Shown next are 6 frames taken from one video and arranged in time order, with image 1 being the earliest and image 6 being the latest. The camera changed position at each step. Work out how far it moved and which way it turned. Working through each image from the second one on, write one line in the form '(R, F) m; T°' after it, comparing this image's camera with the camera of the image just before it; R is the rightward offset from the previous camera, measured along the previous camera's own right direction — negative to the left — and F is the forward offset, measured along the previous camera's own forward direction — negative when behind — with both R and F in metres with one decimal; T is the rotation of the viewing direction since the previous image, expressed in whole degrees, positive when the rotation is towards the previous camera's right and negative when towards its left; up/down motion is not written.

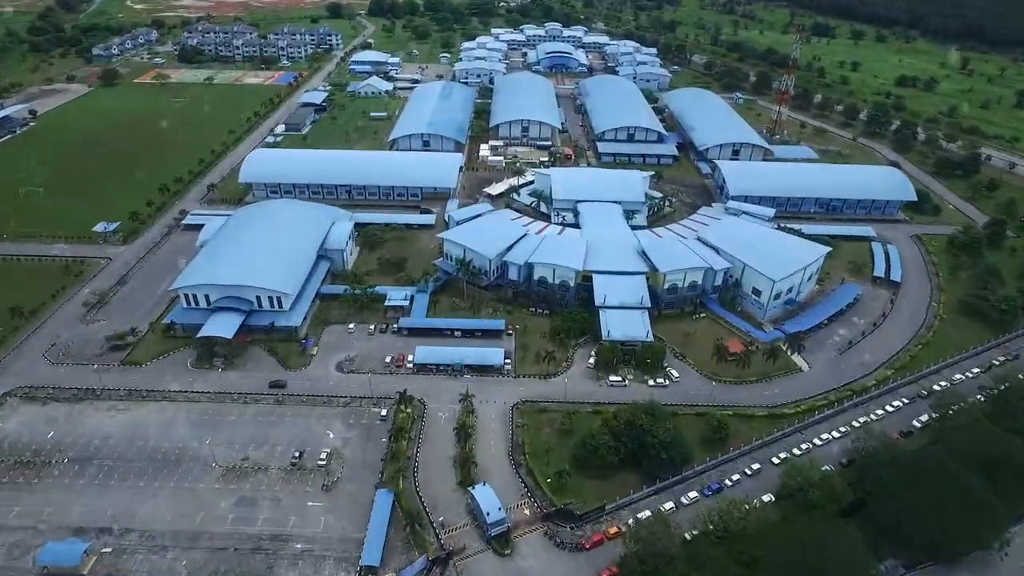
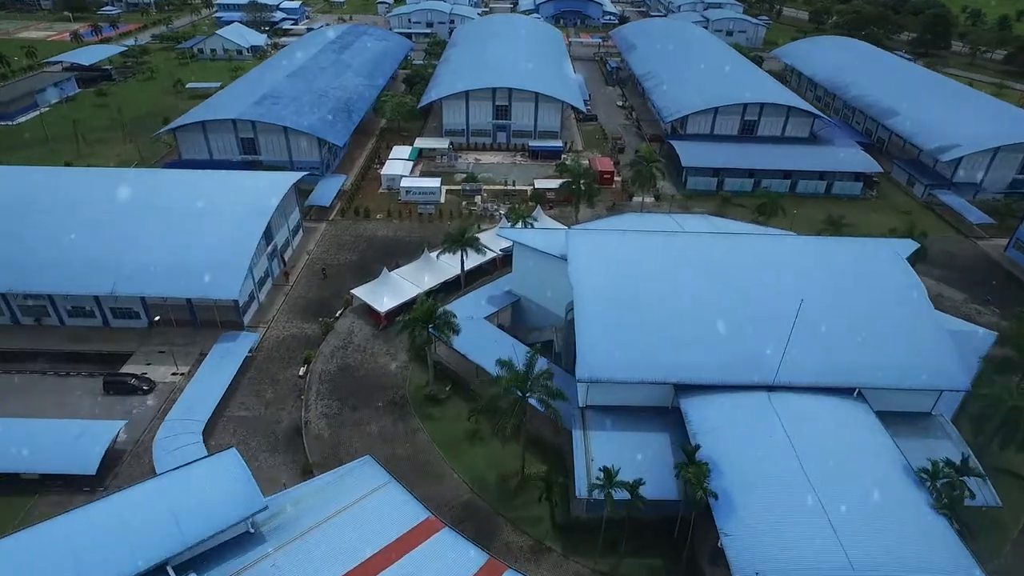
(+3.9, +75.0) m; 0°
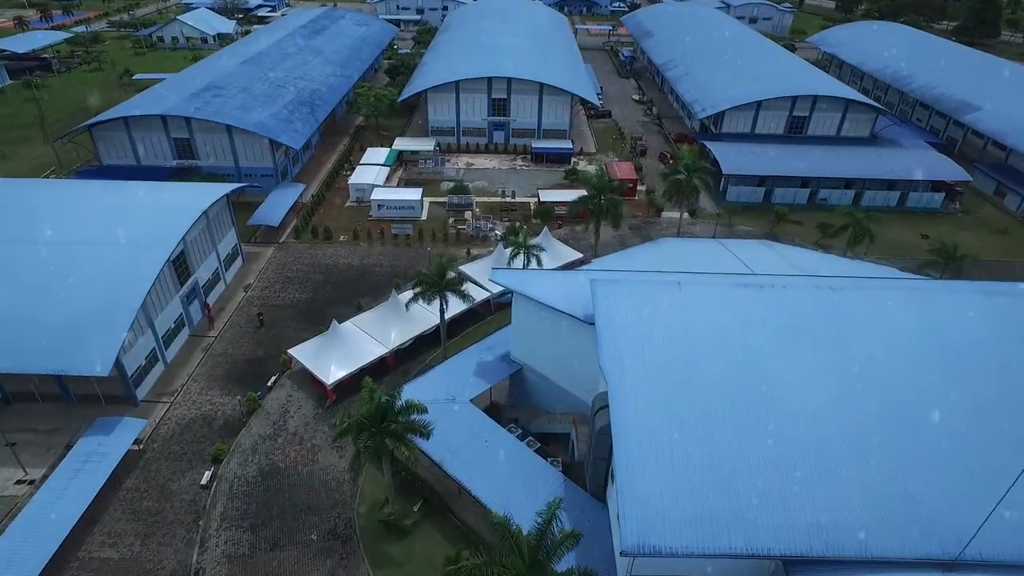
(+0.1, +9.7) m; 0°
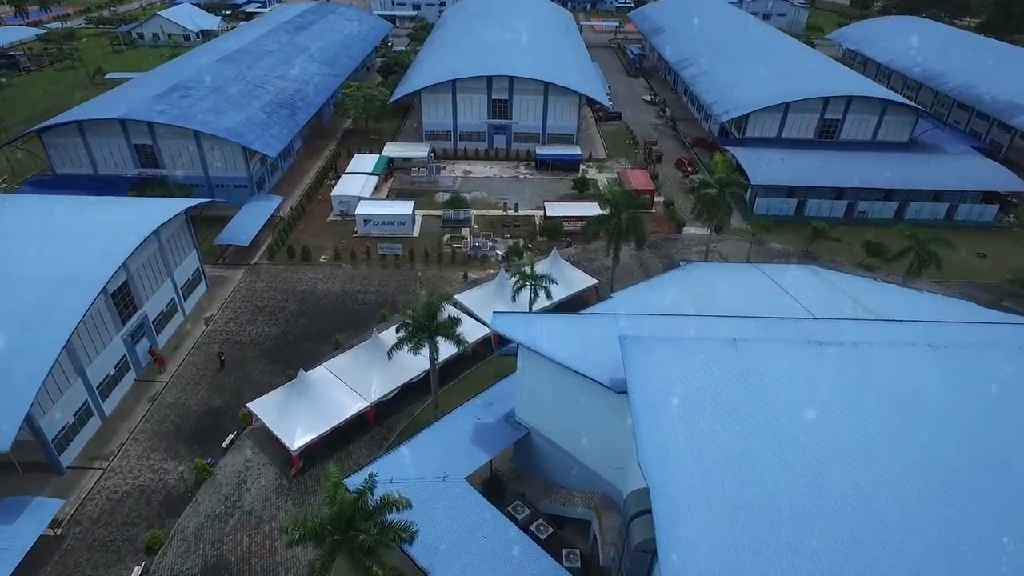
(-0.1, +4.3) m; 0°
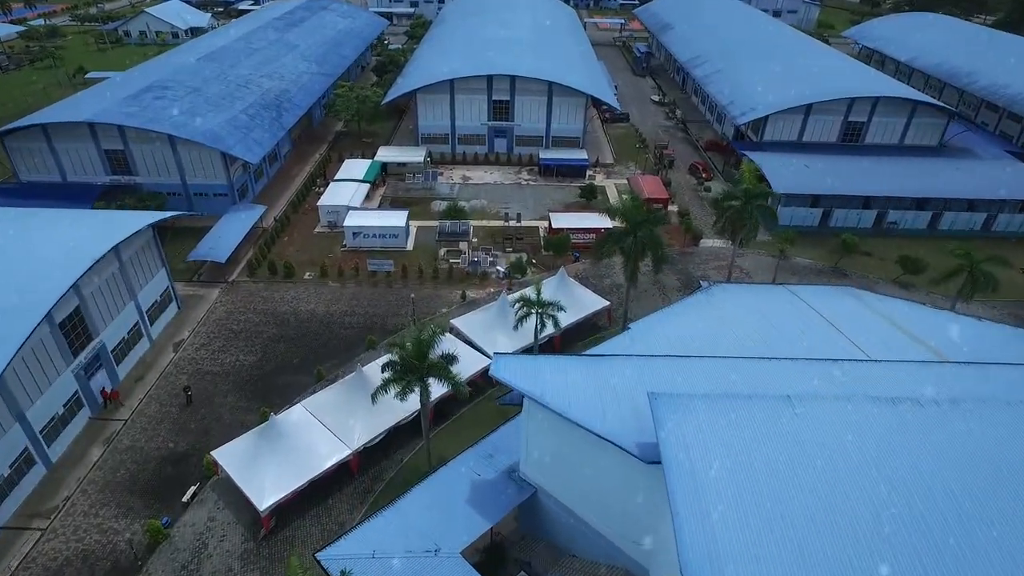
(-0.1, +2.8) m; 0°
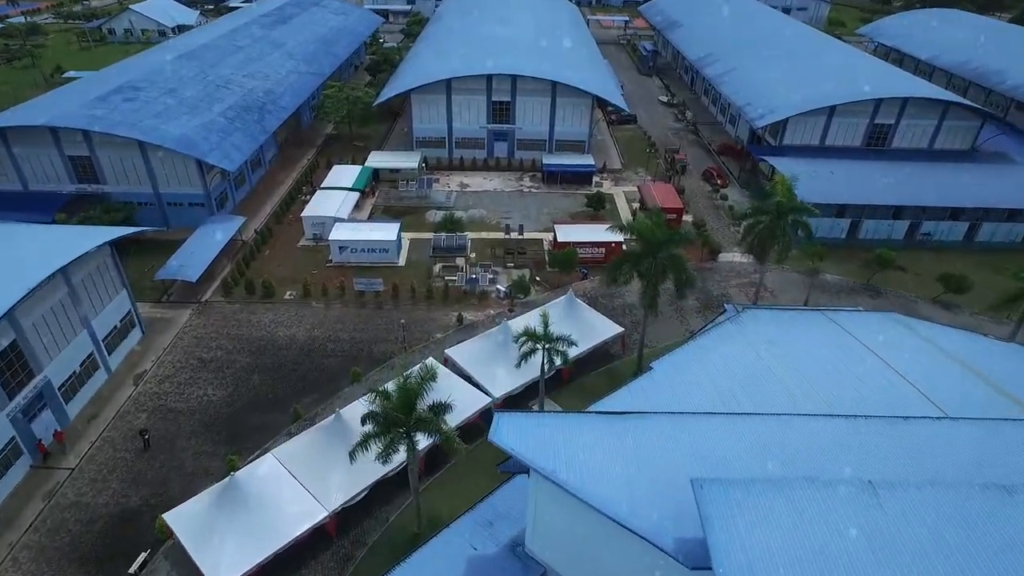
(-0.1, +2.7) m; 0°
